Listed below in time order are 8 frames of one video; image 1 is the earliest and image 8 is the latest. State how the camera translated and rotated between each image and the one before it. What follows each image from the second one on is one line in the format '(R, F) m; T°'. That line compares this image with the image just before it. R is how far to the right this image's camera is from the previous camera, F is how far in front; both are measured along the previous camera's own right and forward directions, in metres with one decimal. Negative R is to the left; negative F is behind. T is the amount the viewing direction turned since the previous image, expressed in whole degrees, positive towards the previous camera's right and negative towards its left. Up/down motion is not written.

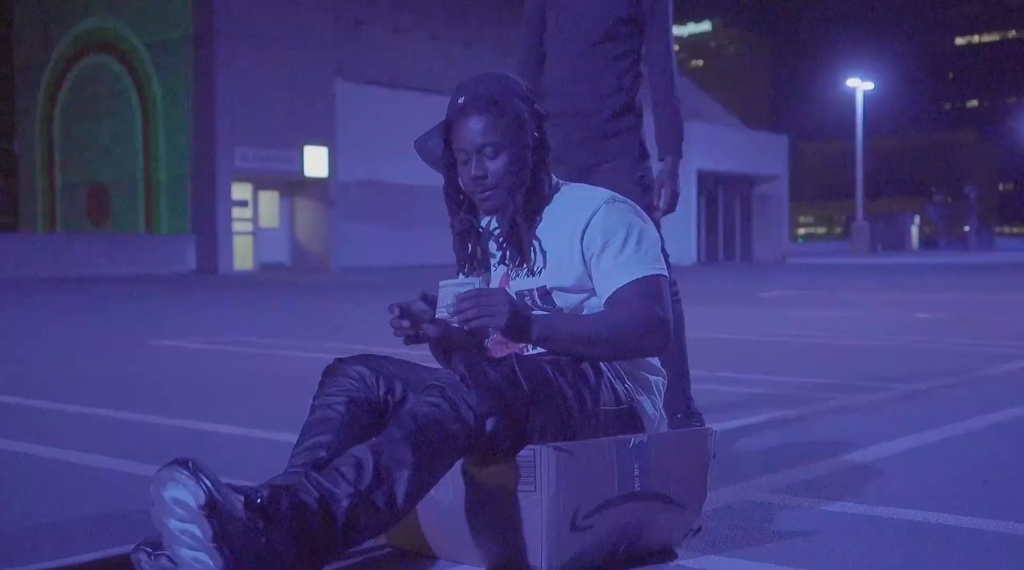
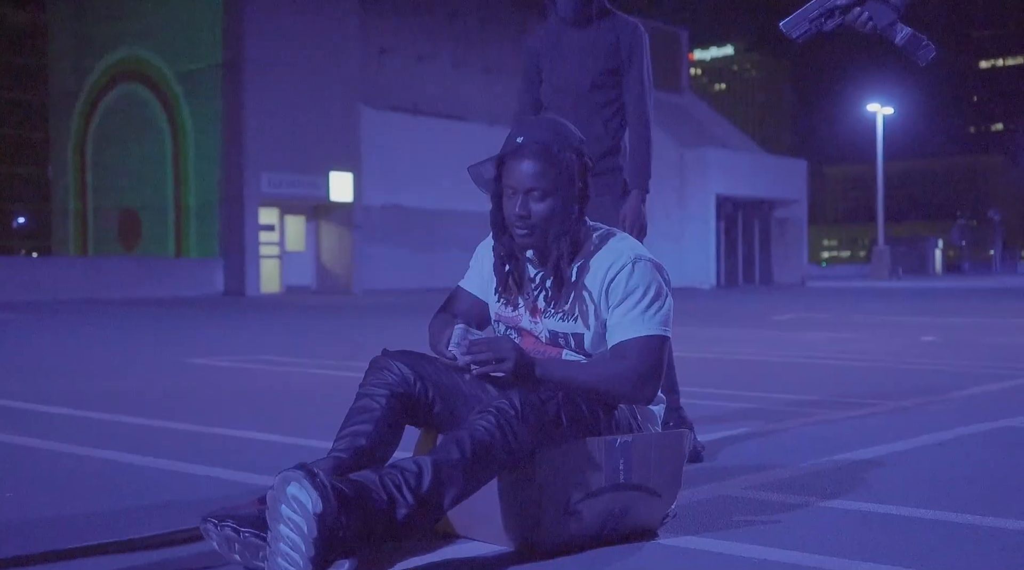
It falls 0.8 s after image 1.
(+0.1, -0.5) m; -1°
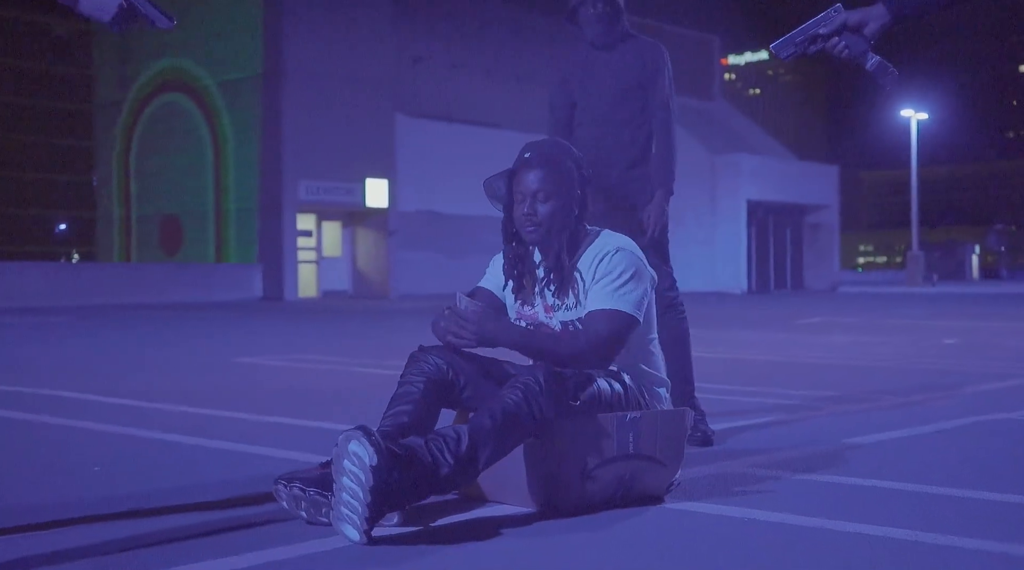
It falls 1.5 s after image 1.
(0.0, -0.5) m; -1°
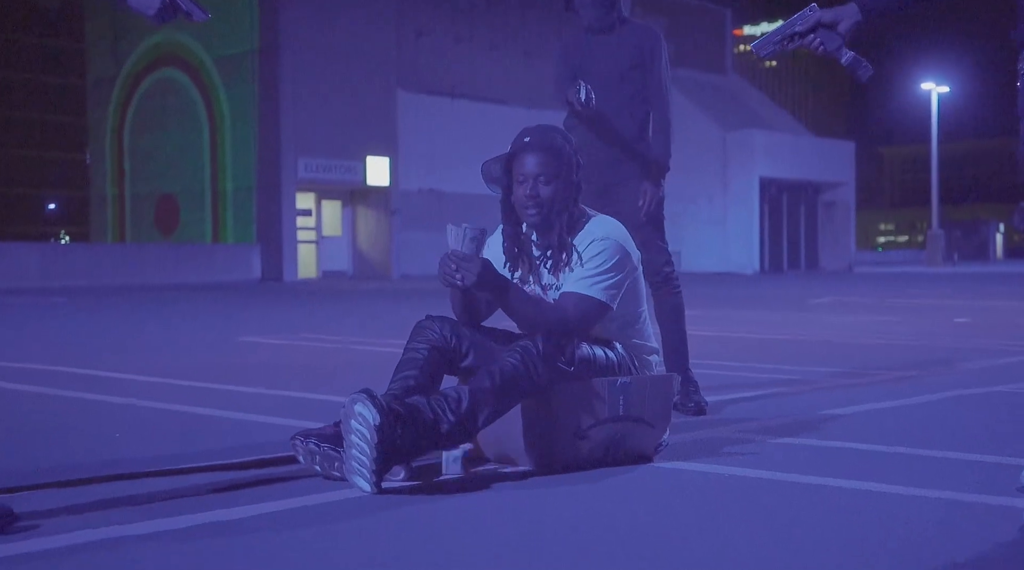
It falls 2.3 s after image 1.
(+0.1, -0.3) m; -1°
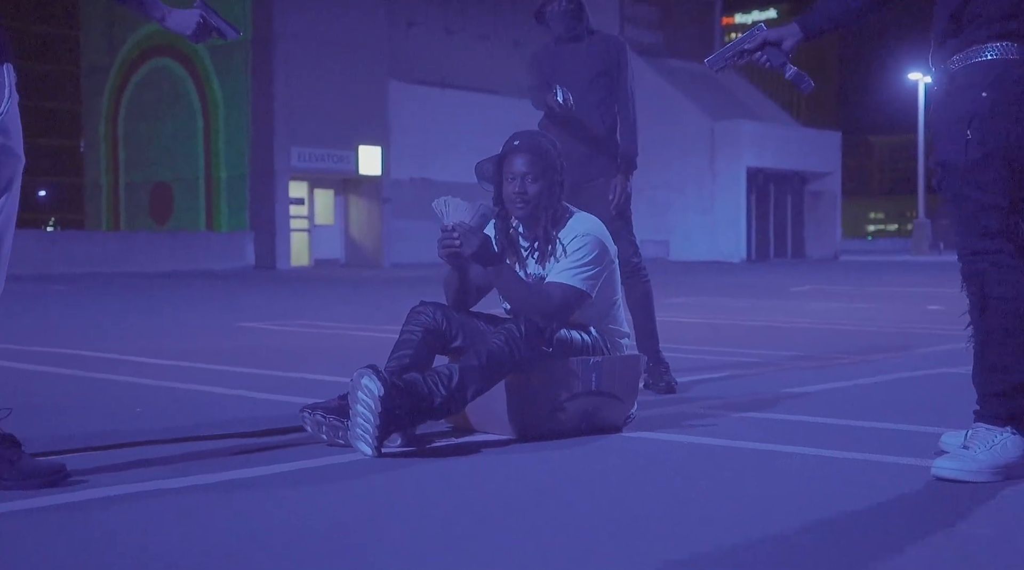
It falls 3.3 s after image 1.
(0.0, -0.5) m; 0°
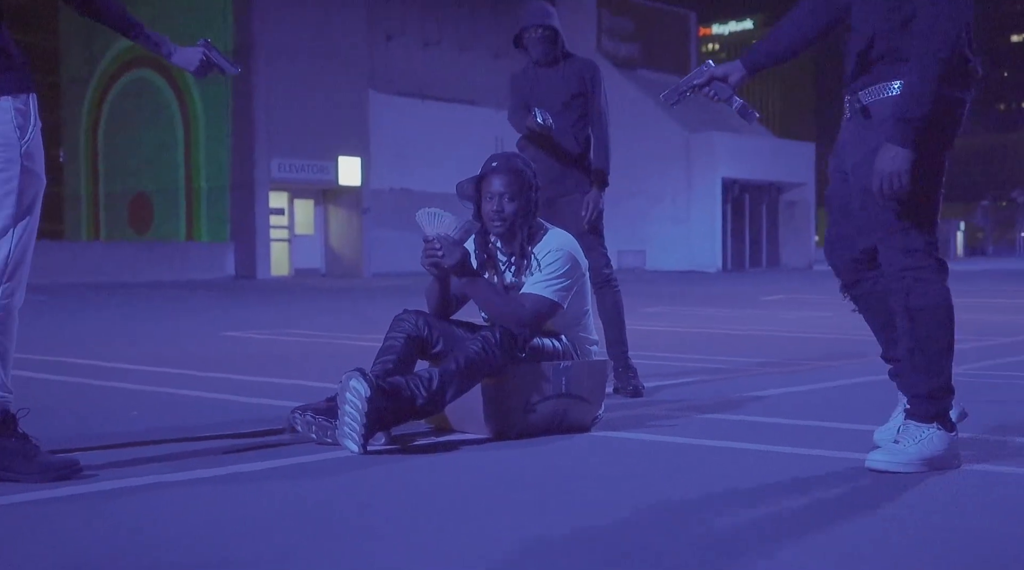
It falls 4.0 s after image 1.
(0.0, -0.4) m; +1°
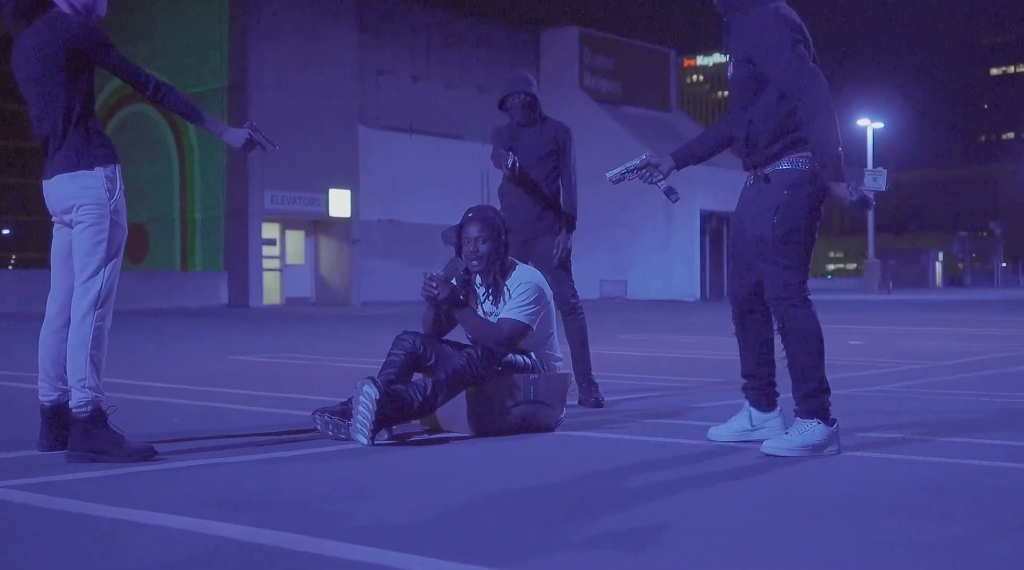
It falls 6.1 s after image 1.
(0.0, -1.2) m; +1°
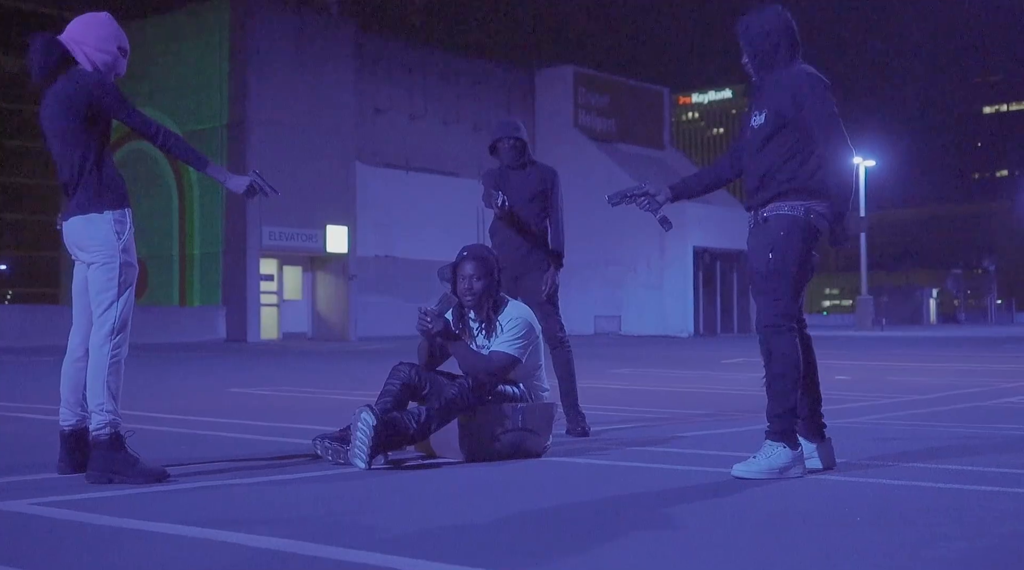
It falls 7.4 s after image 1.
(0.0, -0.4) m; 0°
